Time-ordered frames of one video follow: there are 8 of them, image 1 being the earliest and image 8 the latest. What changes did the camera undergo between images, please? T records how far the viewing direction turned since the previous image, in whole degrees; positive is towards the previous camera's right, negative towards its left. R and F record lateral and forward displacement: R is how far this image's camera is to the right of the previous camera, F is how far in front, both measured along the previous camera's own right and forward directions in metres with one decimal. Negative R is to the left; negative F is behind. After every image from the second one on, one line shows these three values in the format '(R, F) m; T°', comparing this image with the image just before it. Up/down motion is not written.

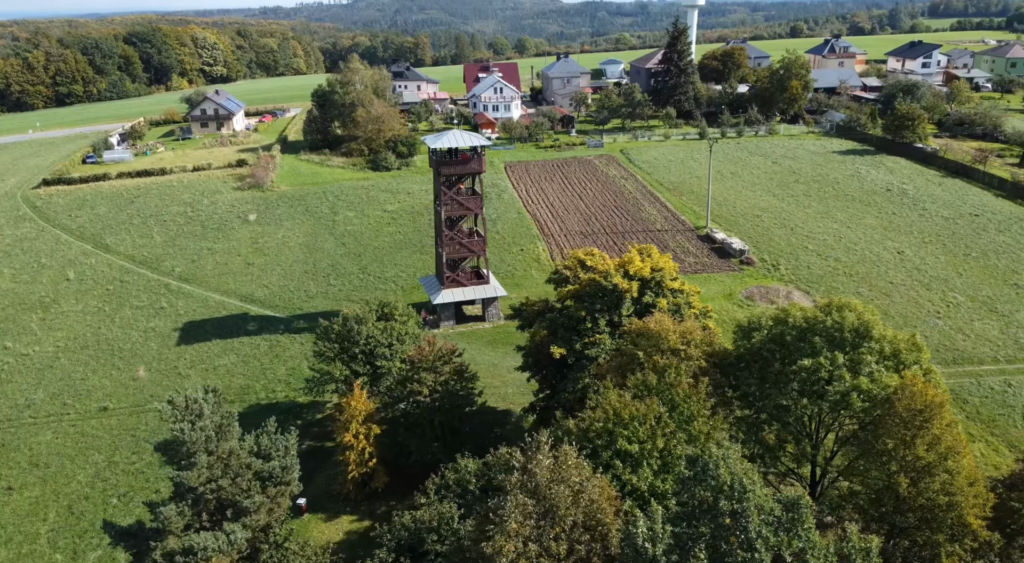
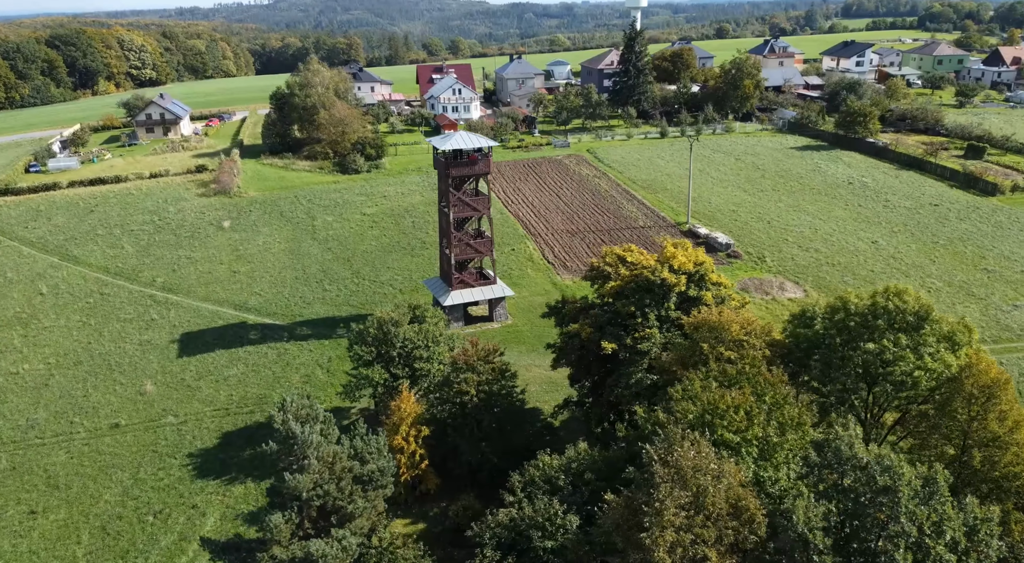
(-3.0, -0.1) m; +5°
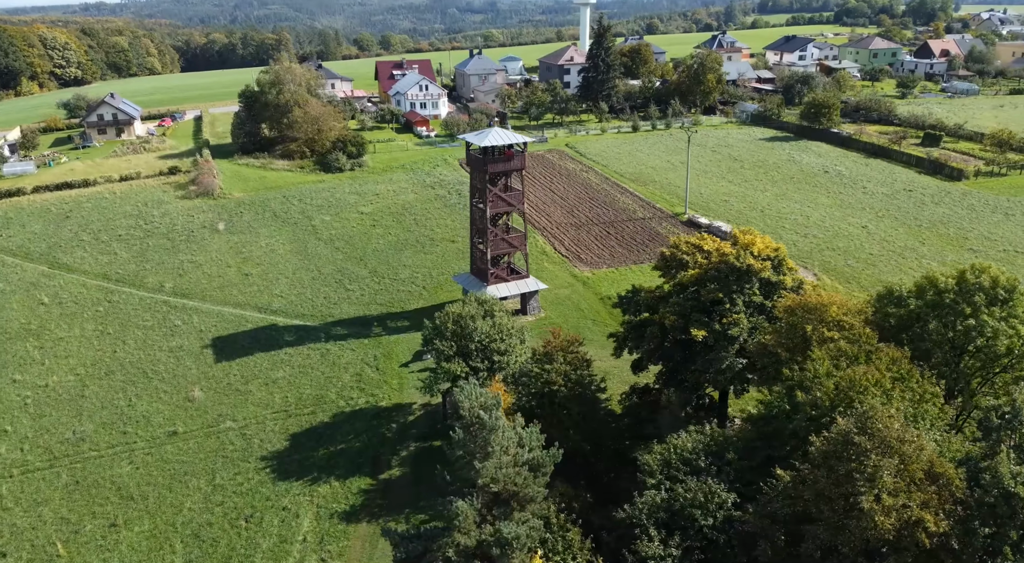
(-4.2, -0.3) m; +5°
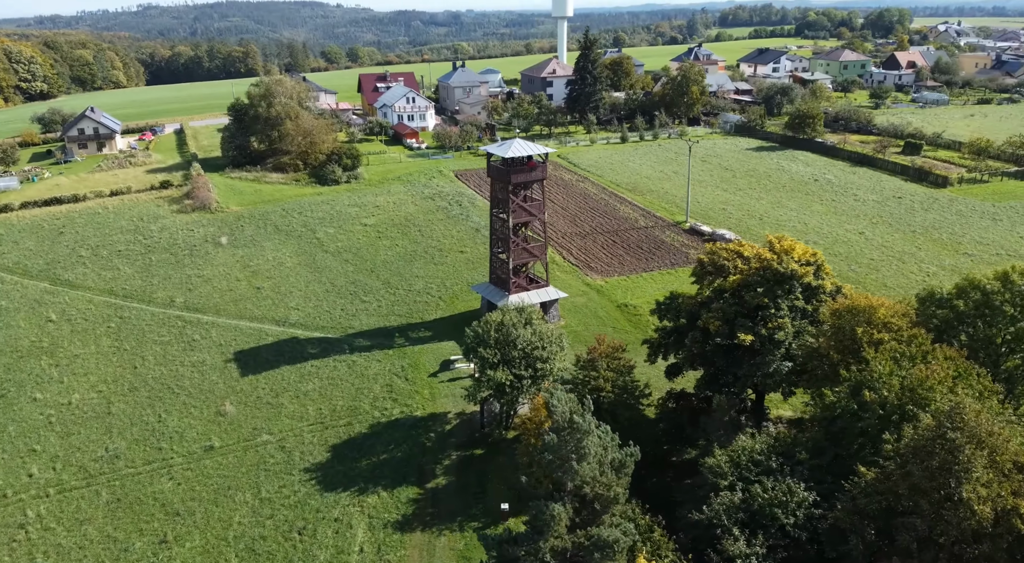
(-2.2, -0.3) m; +2°
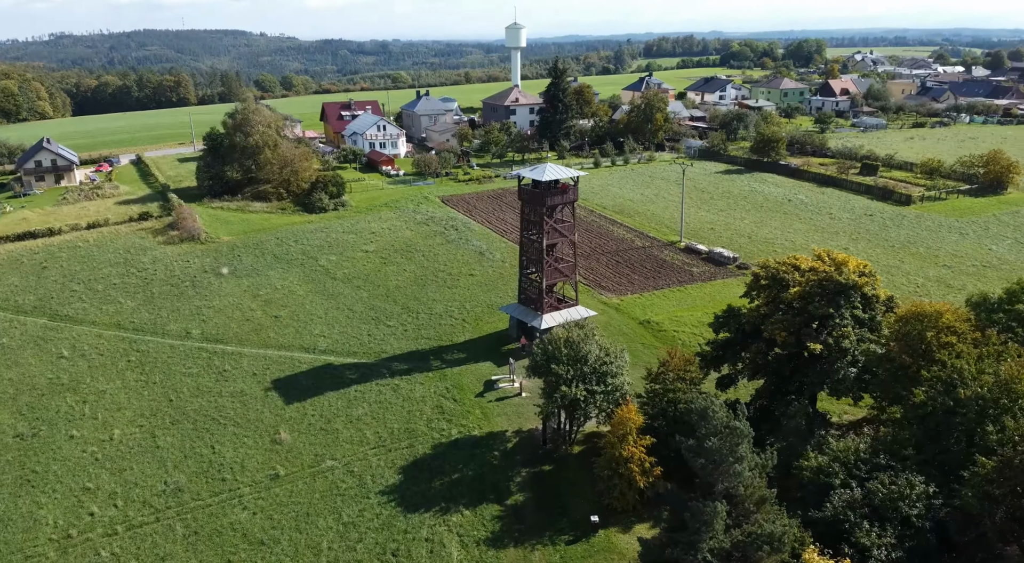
(-4.2, -0.5) m; +5°
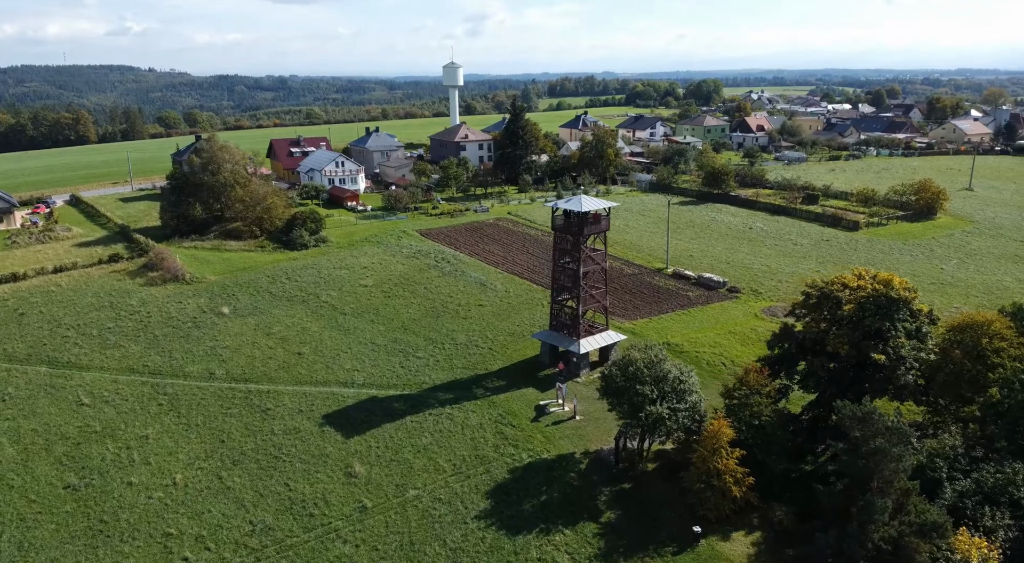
(-5.6, -0.7) m; +7°
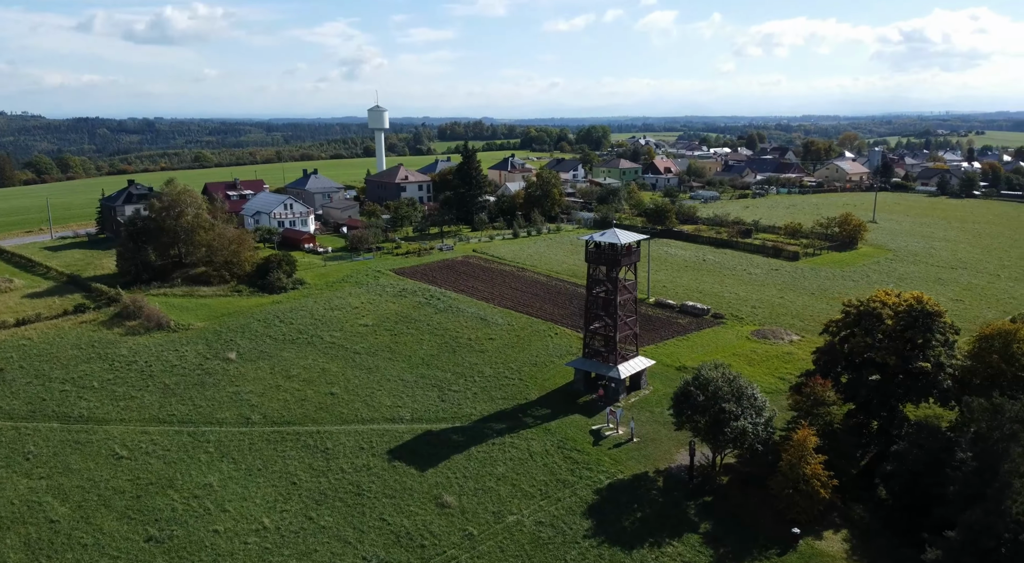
(-6.8, -0.8) m; +8°
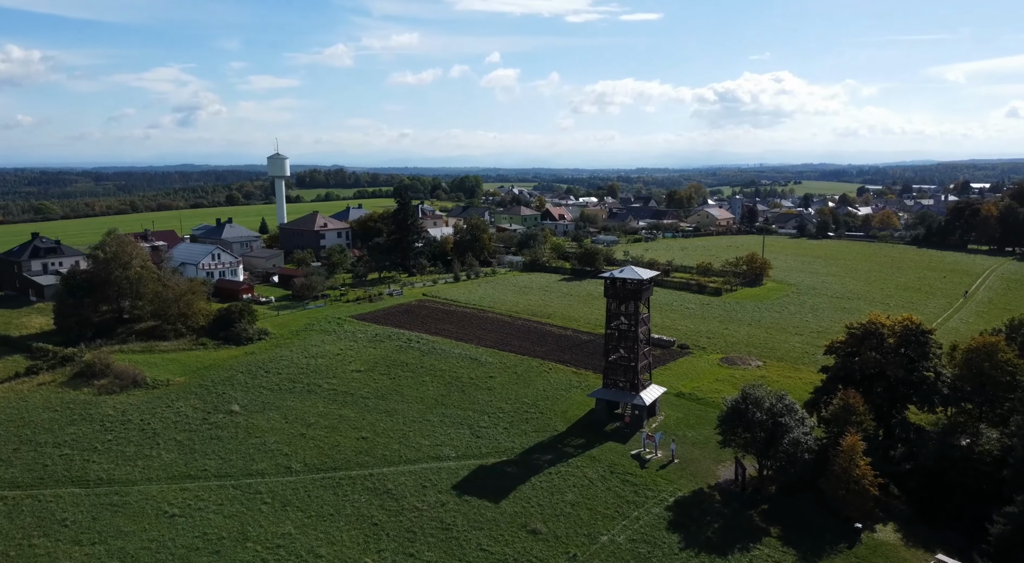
(-8.0, -1.0) m; +10°
